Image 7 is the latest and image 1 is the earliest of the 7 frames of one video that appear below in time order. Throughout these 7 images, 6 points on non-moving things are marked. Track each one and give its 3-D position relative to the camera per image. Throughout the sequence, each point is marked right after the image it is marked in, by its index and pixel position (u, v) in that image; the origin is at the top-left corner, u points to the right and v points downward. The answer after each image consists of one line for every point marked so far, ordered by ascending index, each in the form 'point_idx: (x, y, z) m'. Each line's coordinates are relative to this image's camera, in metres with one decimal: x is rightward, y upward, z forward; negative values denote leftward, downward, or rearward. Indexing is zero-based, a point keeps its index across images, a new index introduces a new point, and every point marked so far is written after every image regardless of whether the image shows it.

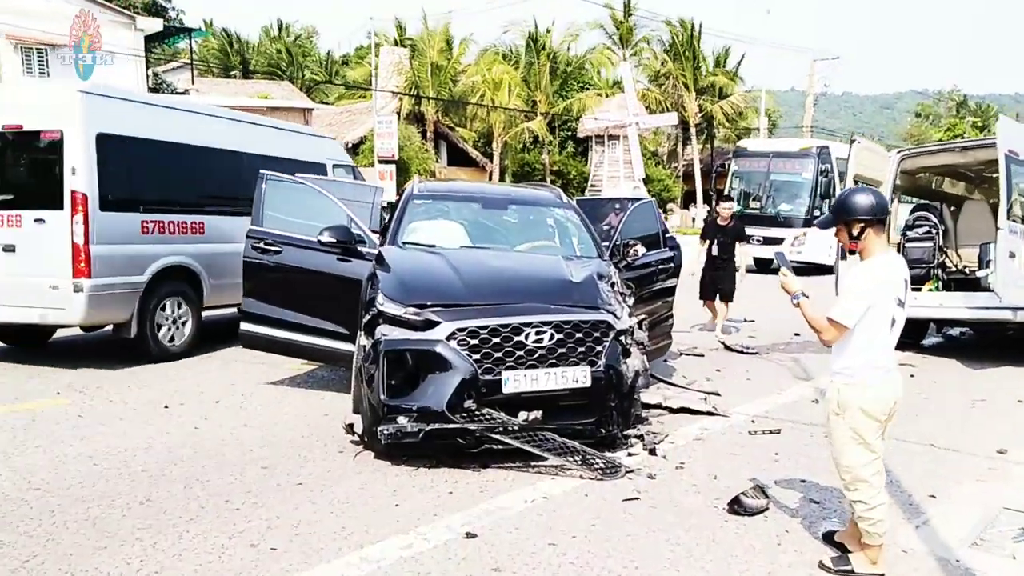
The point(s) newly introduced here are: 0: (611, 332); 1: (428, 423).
0: (+0.7, -0.3, +5.7) m
1: (-0.6, -0.9, +5.2) m
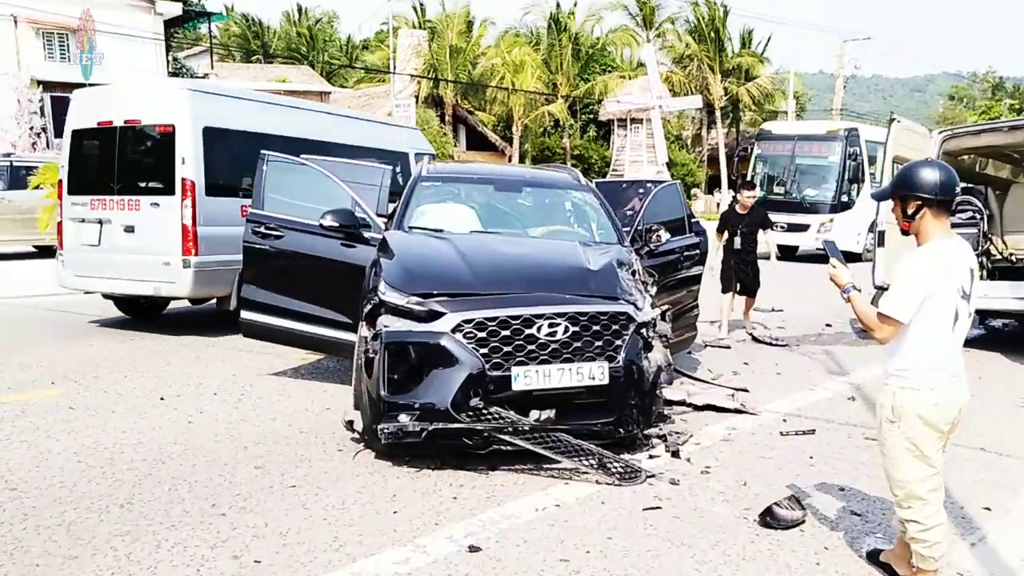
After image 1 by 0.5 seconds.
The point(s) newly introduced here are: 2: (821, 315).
0: (+0.8, -0.2, +5.3) m
1: (-0.5, -0.8, +4.8) m
2: (+4.9, -0.4, +12.4) m
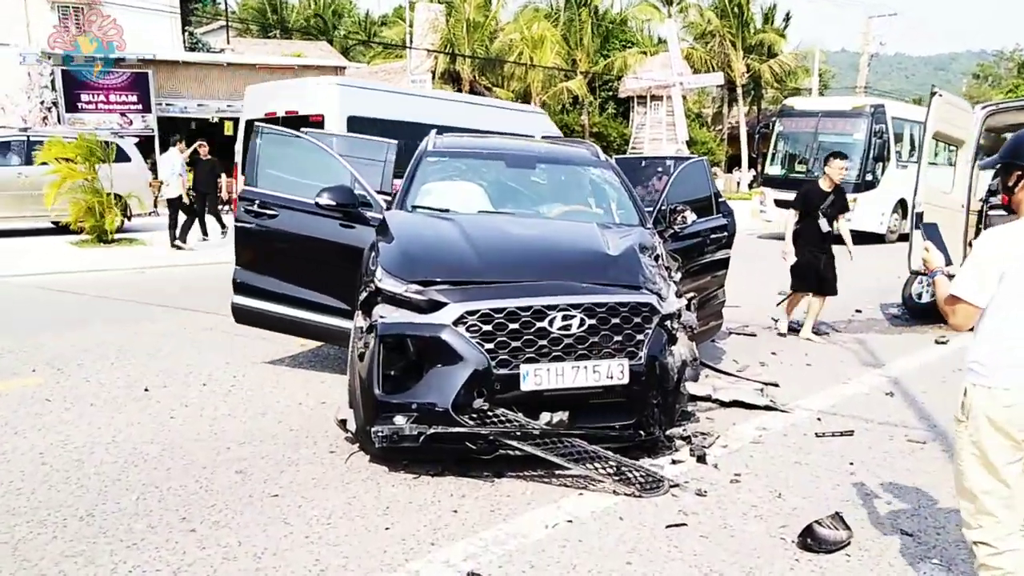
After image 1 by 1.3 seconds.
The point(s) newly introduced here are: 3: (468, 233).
0: (+0.9, -0.2, +4.7) m
1: (-0.5, -0.8, +4.3) m
2: (+5.1, -0.2, +11.7) m
3: (-0.3, +0.4, +5.2) m
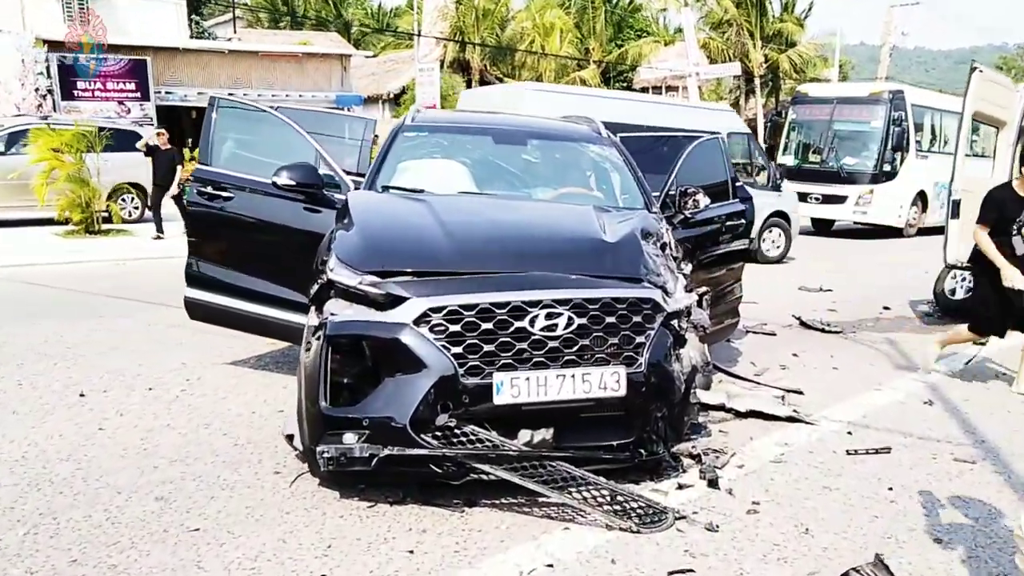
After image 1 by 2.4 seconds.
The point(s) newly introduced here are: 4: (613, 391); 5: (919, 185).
0: (+0.7, -0.1, +4.0) m
1: (-0.6, -0.7, +3.6) m
2: (+5.1, -0.1, +10.9) m
3: (-0.4, +0.4, +4.5) m
4: (+0.5, -0.5, +3.8) m
5: (+10.0, +2.5, +18.7) m
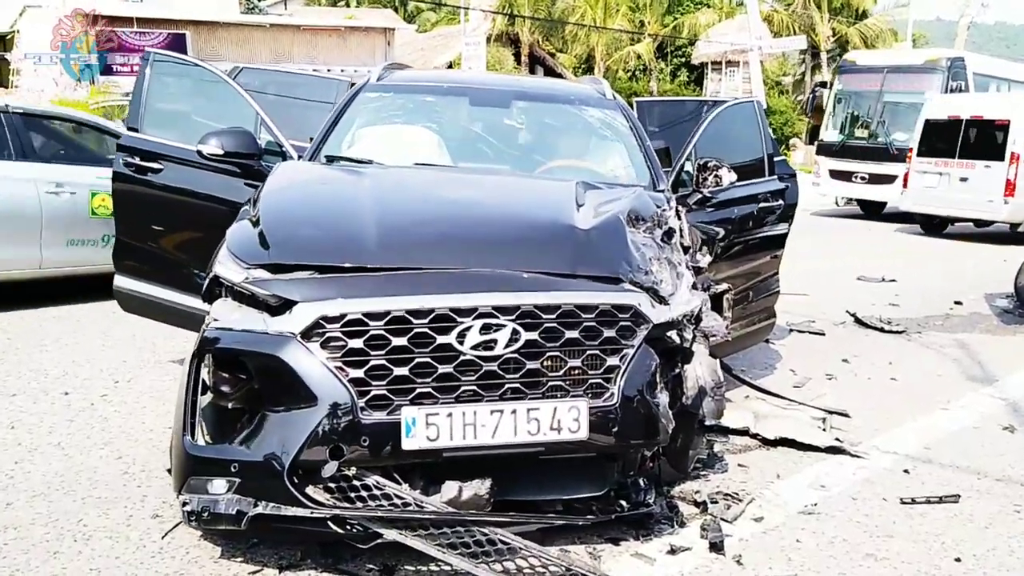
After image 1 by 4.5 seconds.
0: (+0.5, -0.2, +2.9) m
1: (-0.9, -0.7, +2.7) m
2: (+5.4, 0.0, +9.5) m
3: (-0.6, +0.4, +3.5) m
4: (+0.2, -0.5, +2.8) m
5: (+10.8, +2.8, +16.9) m
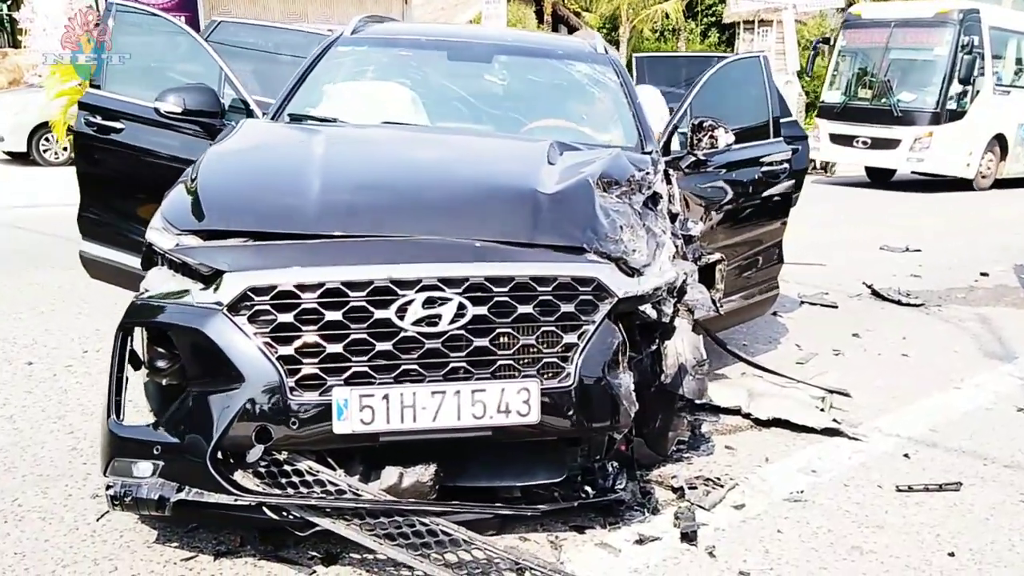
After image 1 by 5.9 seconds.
0: (+0.3, -0.1, +2.7) m
1: (-1.1, -0.6, +2.5) m
2: (+5.4, +0.3, +9.1) m
3: (-0.8, +0.6, +3.3) m
4: (0.0, -0.4, +2.6) m
5: (+11.1, +3.4, +16.1) m
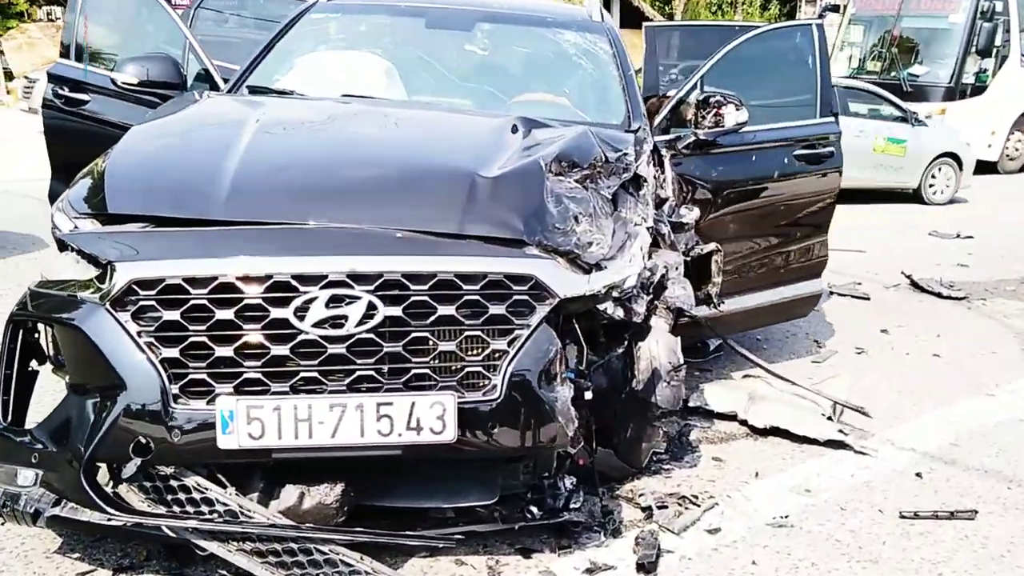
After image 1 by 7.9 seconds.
0: (+0.1, -0.1, +2.3) m
1: (-1.3, -0.6, +2.3) m
2: (+5.6, +0.4, +8.4) m
3: (-0.9, +0.6, +3.0) m
4: (-0.2, -0.4, +2.3) m
5: (+11.8, +3.6, +14.9) m
